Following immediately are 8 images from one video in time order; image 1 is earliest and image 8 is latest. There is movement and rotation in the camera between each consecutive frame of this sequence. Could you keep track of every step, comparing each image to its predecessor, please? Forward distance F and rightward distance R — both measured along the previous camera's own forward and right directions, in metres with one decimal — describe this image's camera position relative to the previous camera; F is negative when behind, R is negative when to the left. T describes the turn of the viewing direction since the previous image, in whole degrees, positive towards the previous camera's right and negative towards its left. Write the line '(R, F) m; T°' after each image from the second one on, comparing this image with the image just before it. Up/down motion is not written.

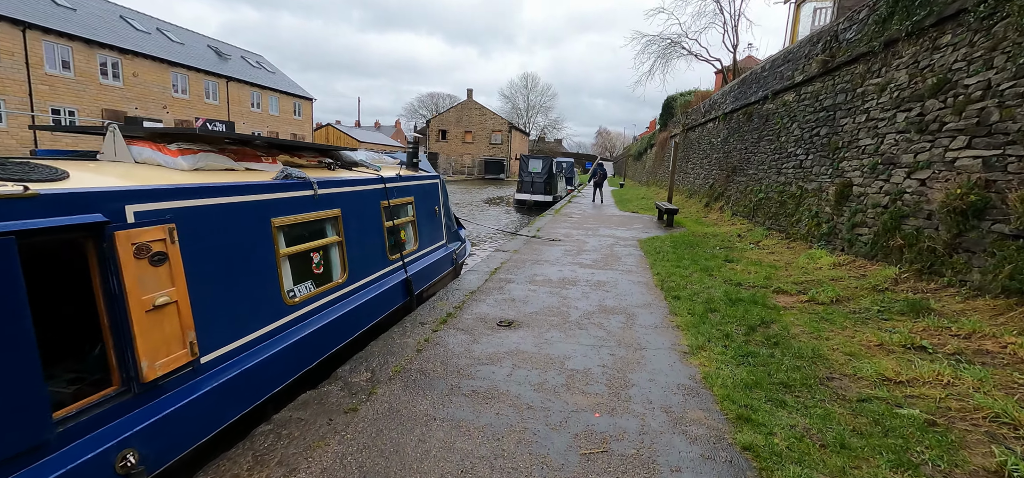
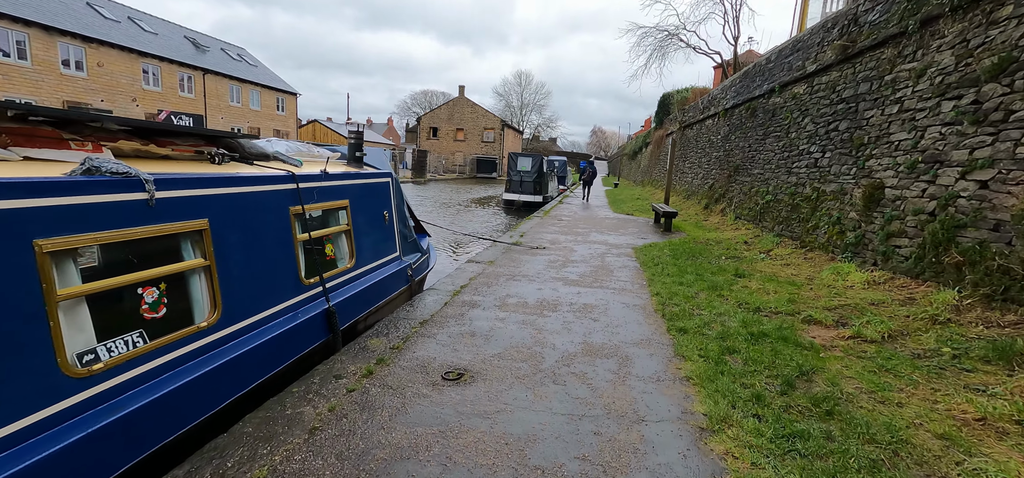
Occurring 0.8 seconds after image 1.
(+0.3, +1.1) m; +1°
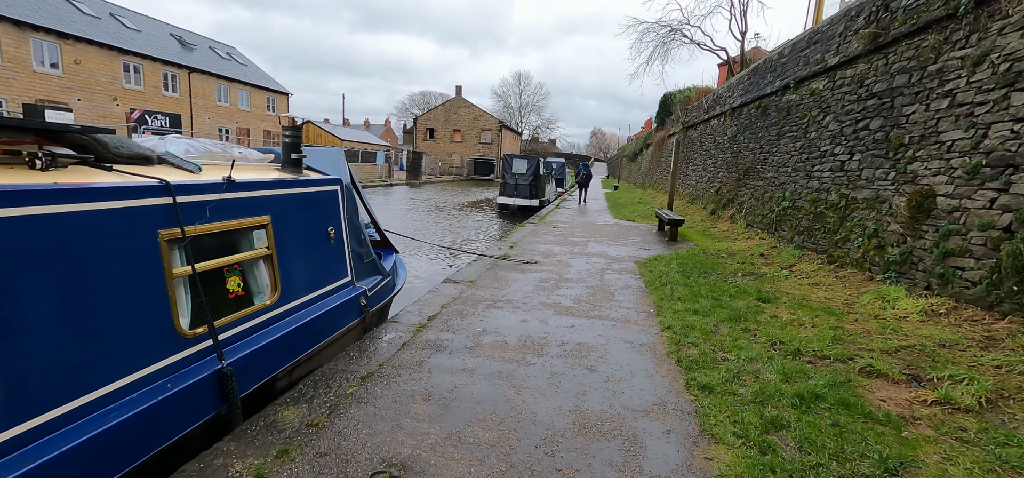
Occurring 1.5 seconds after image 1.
(+0.2, +0.9) m; 0°
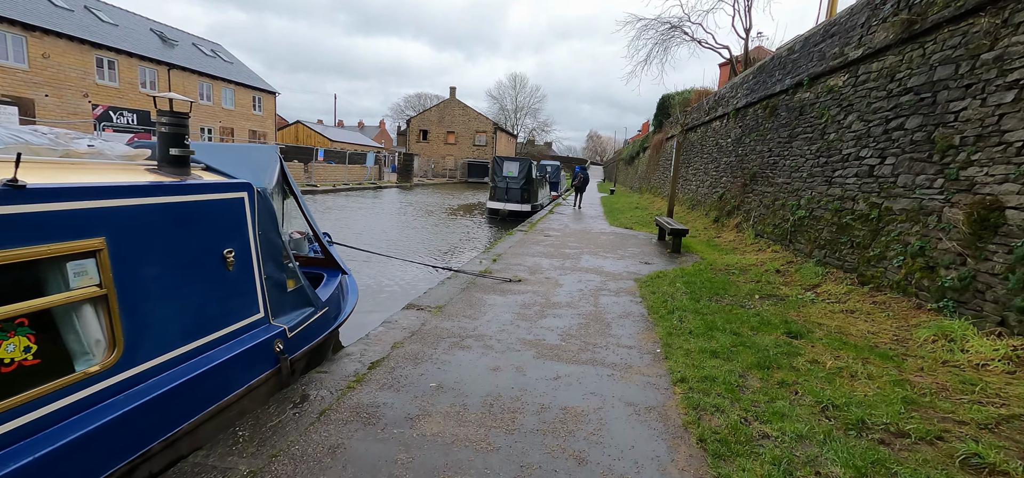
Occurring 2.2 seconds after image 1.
(+0.2, +1.0) m; +1°
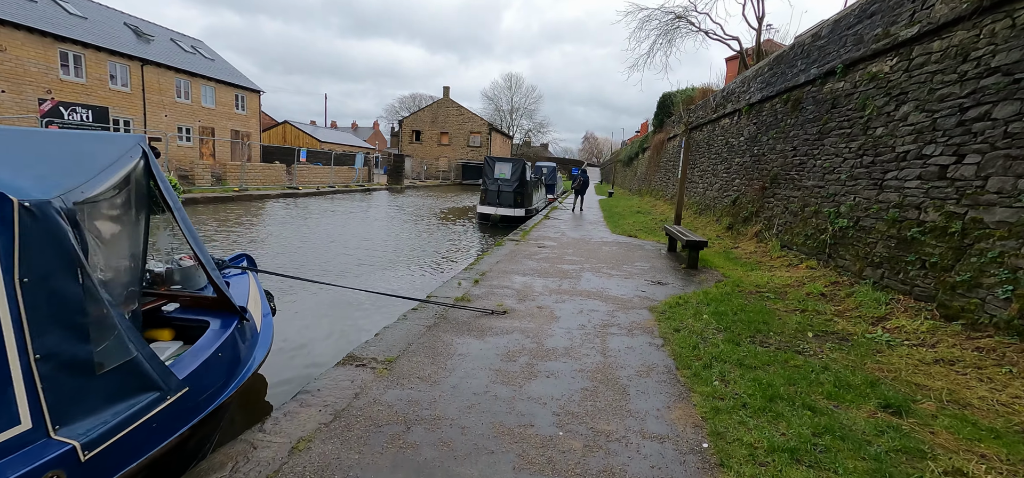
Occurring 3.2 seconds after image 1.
(+0.1, +1.3) m; 0°
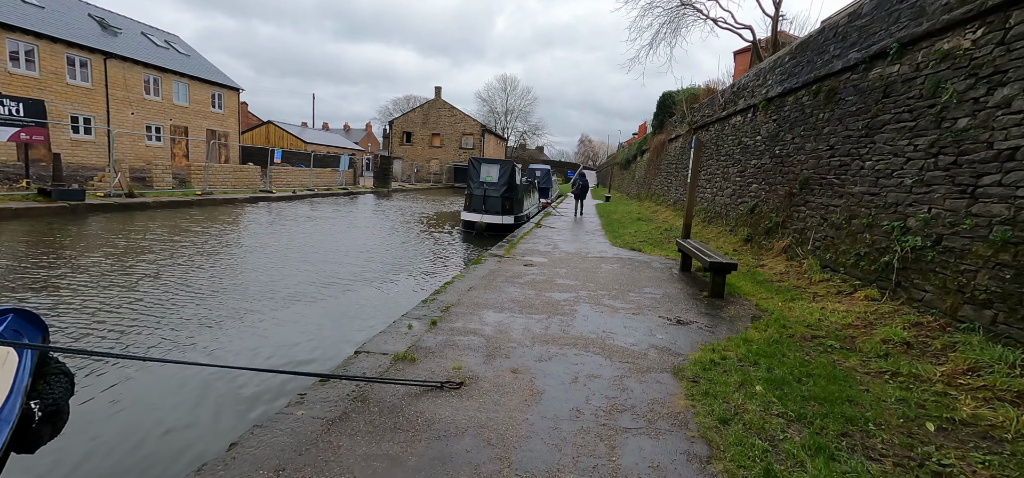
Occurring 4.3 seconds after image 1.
(+0.2, +1.6) m; +1°
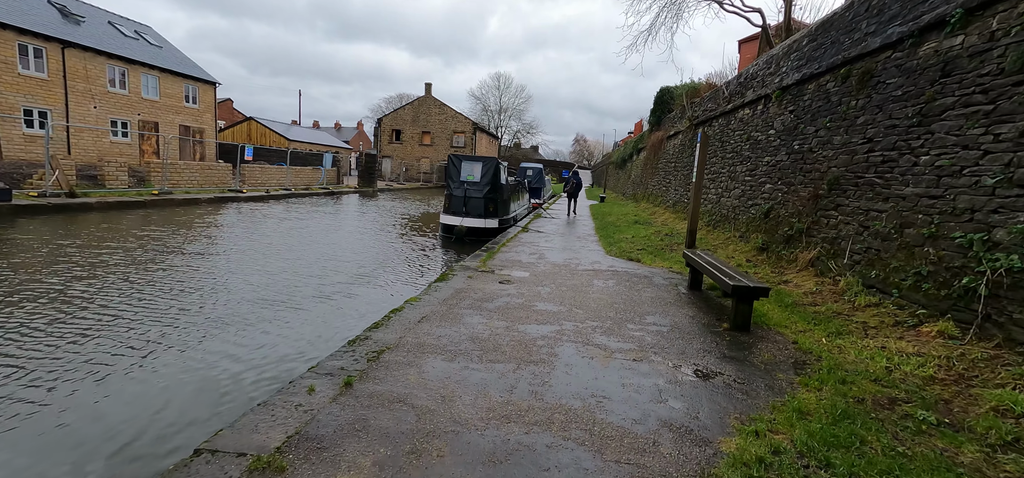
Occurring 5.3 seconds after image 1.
(+0.3, +1.4) m; +1°
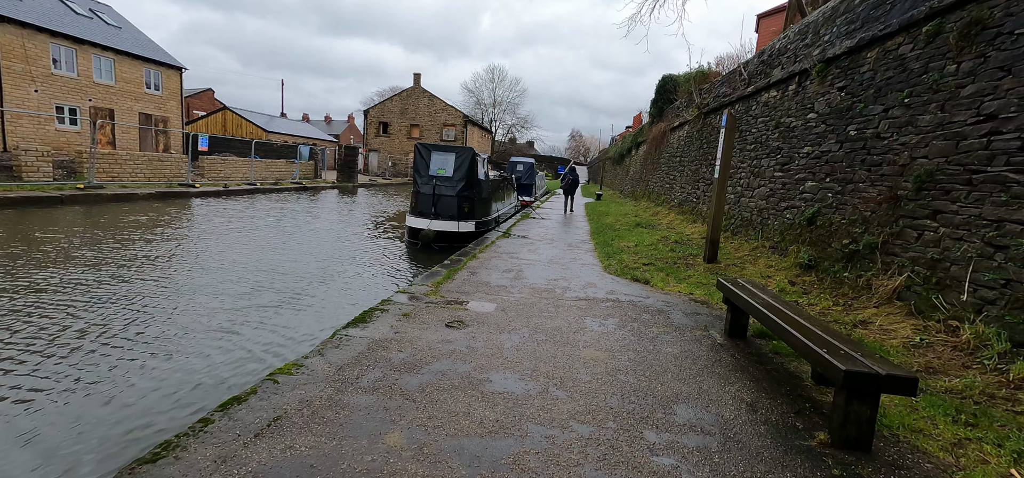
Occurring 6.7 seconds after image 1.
(+0.4, +2.1) m; +1°
